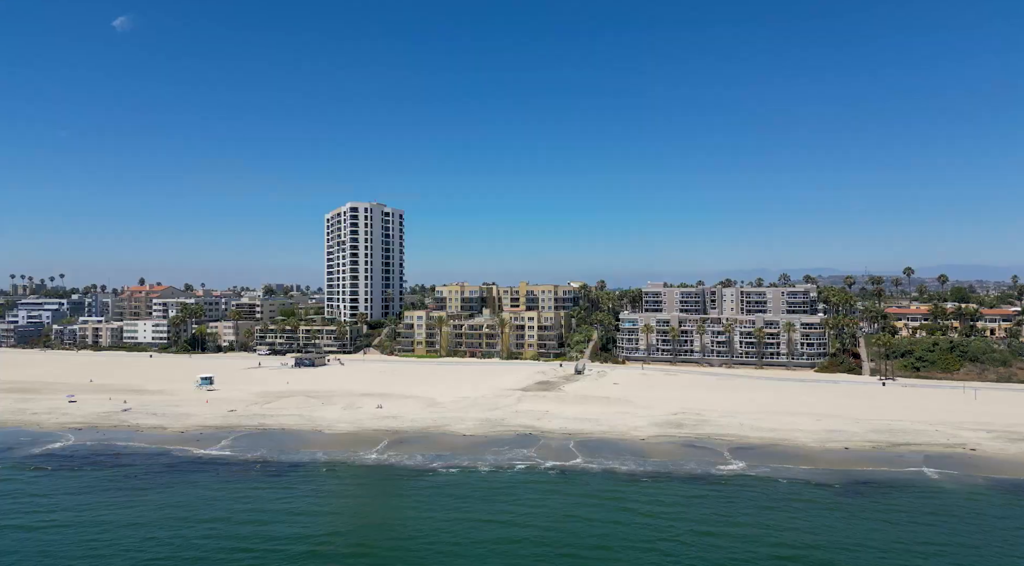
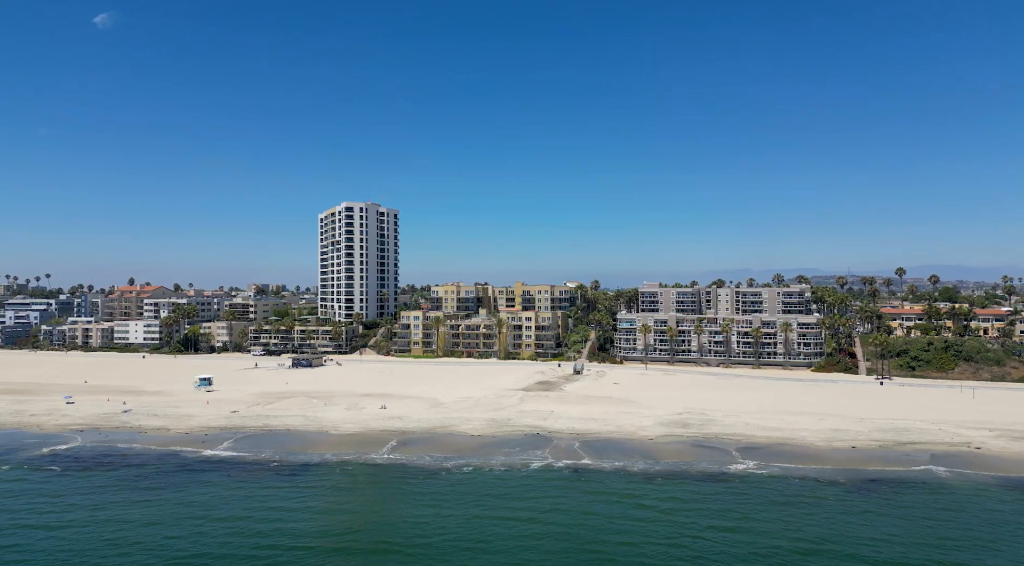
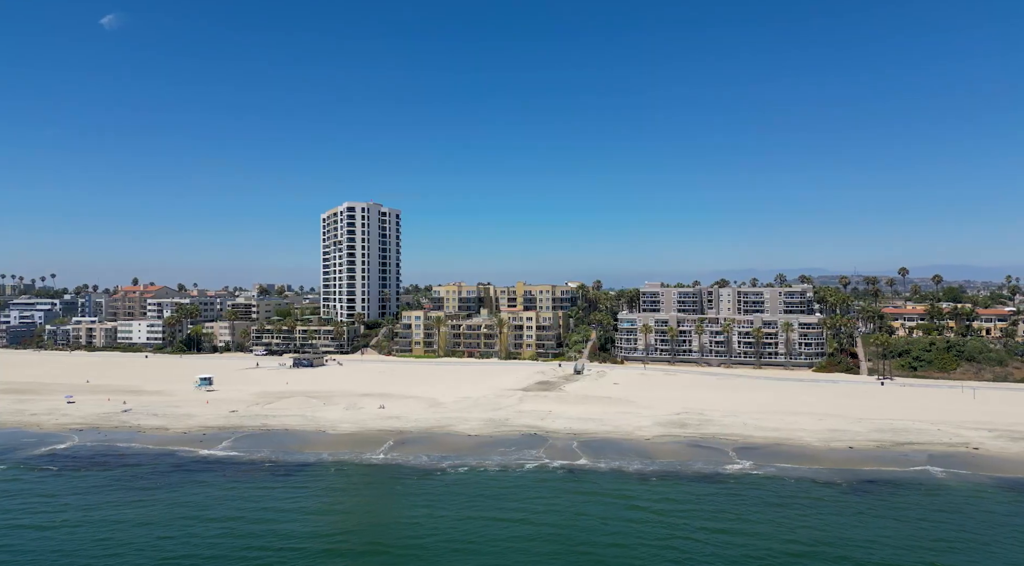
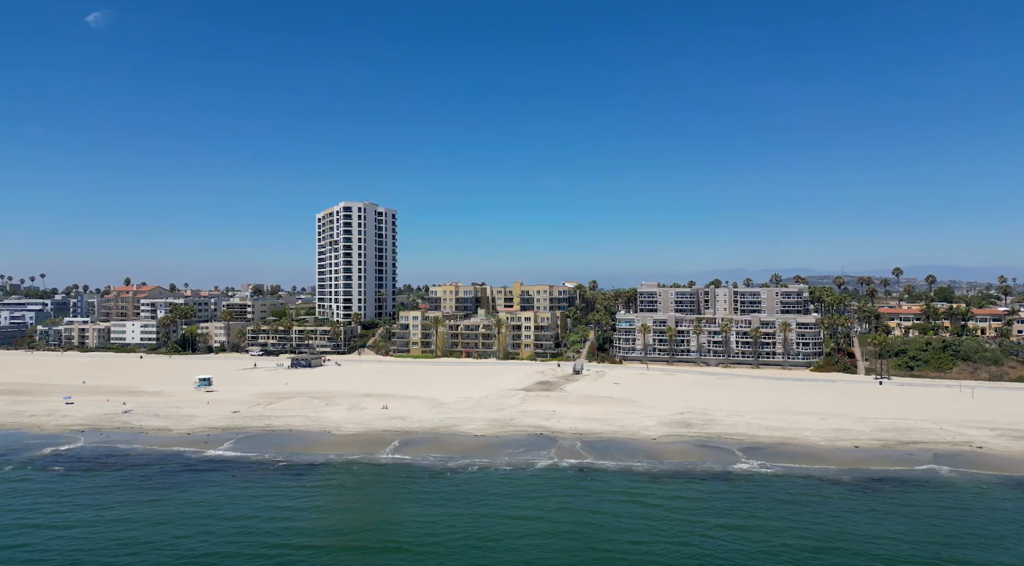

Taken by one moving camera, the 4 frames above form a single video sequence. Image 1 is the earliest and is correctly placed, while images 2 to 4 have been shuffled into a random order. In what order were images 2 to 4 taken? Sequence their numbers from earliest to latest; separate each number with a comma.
3, 2, 4
